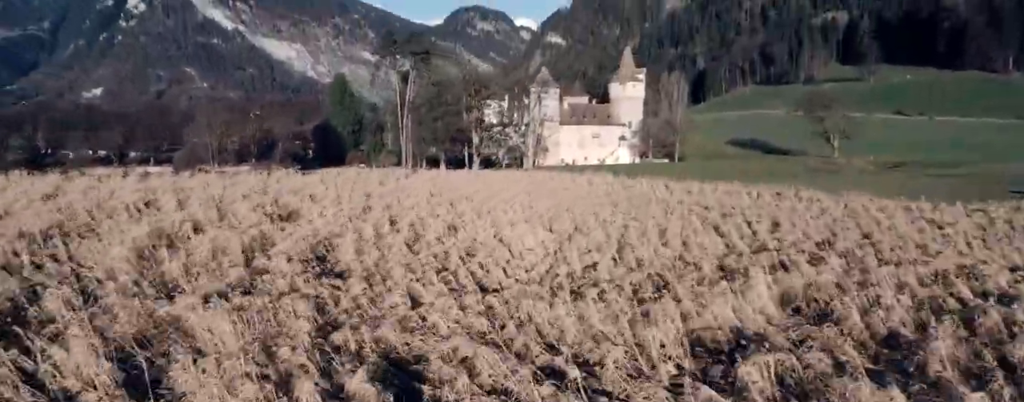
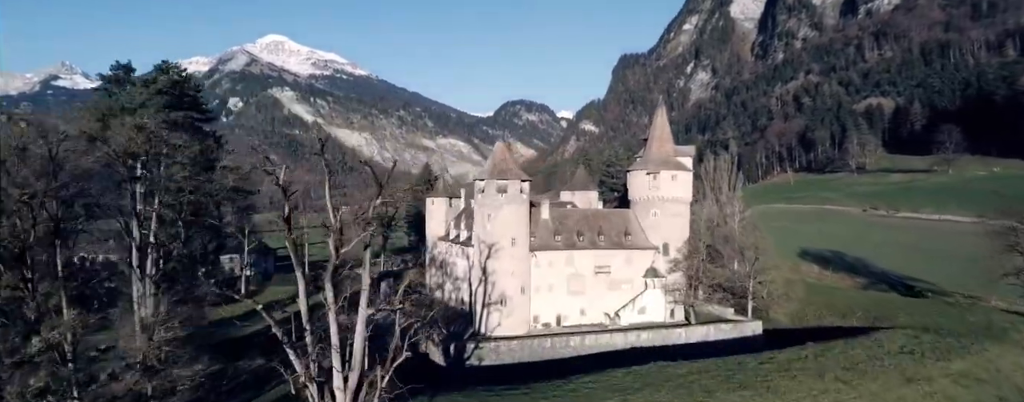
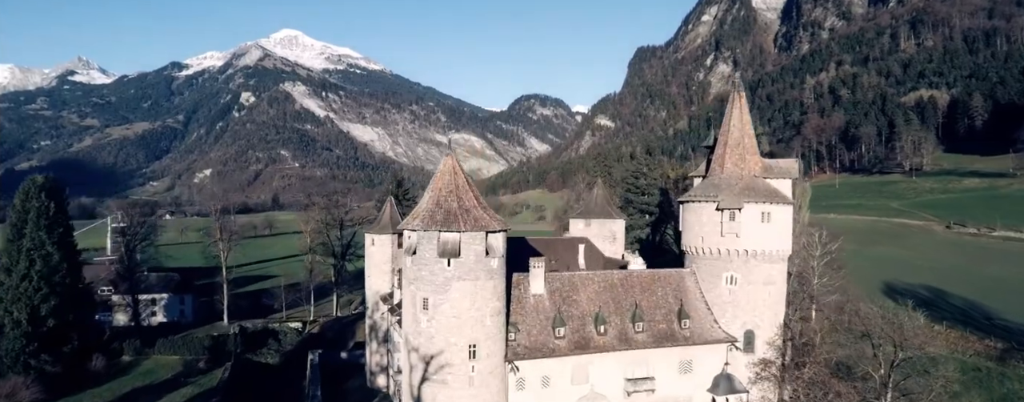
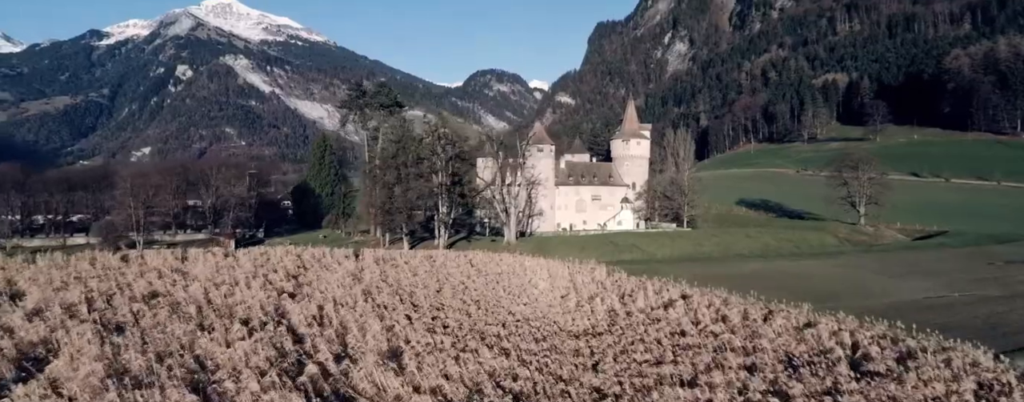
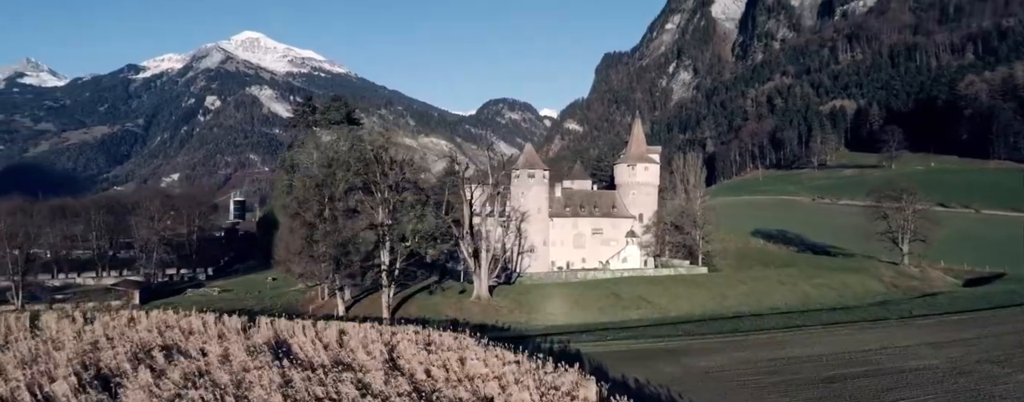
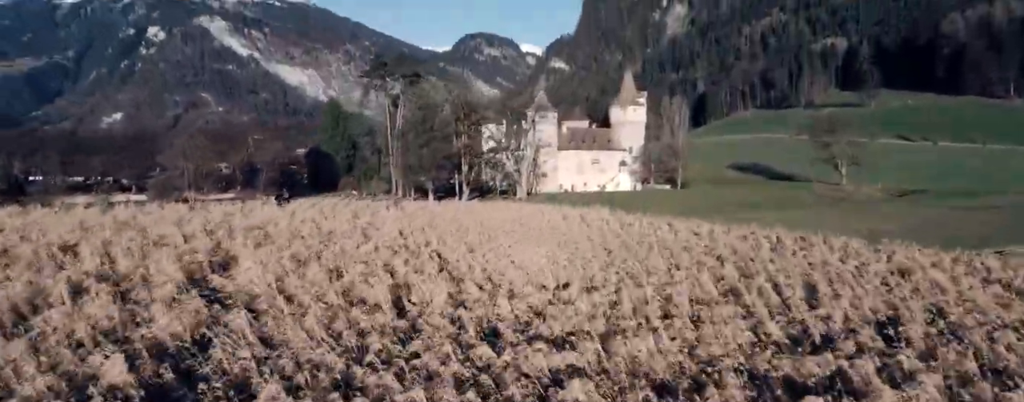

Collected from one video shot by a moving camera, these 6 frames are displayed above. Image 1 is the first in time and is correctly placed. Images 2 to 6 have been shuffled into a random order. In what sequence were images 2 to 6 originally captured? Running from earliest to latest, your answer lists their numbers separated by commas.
6, 4, 5, 2, 3
